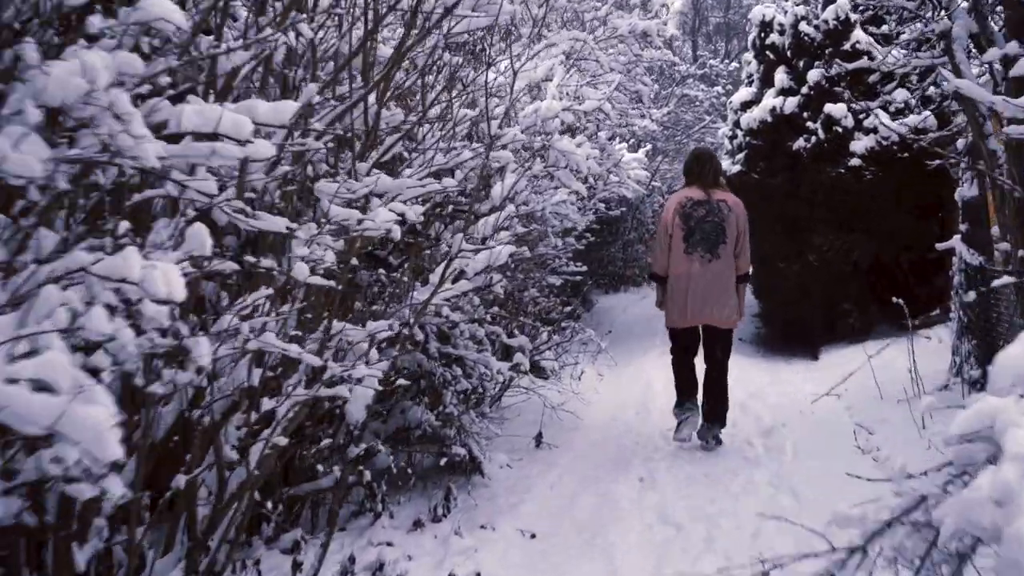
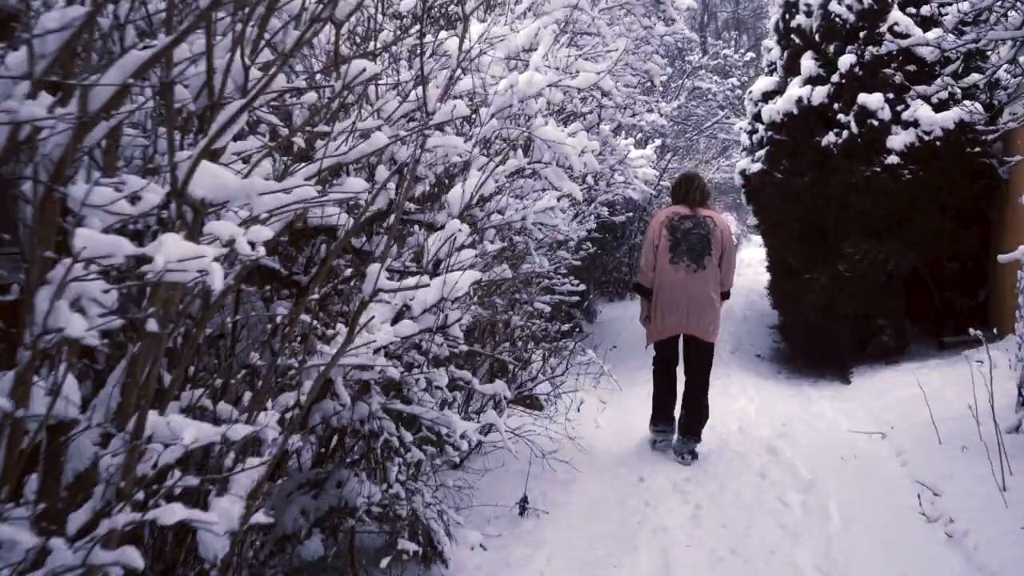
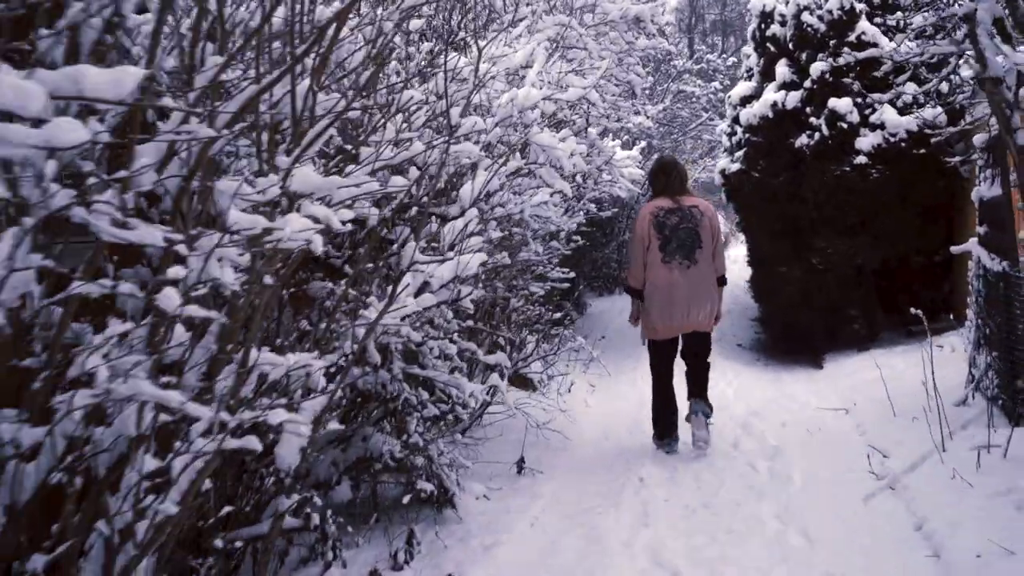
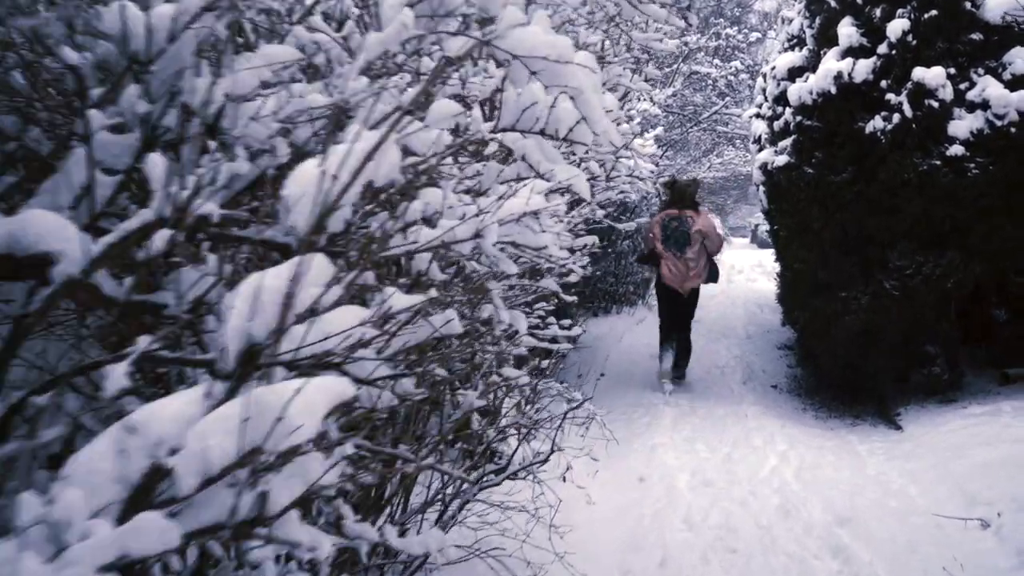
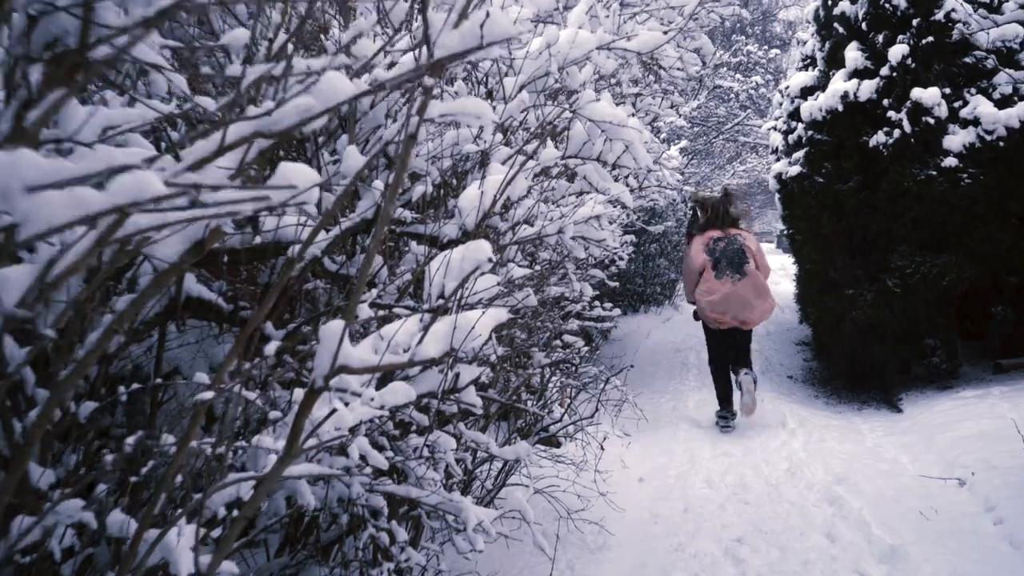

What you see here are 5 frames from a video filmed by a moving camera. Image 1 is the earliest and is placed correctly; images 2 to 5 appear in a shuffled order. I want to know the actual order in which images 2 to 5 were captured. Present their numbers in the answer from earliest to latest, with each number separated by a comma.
3, 2, 5, 4
